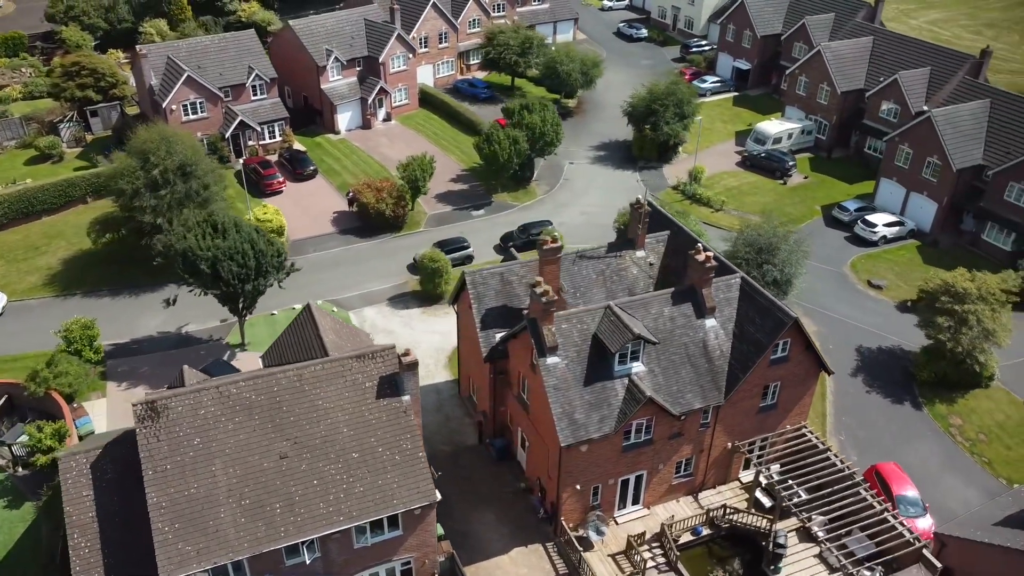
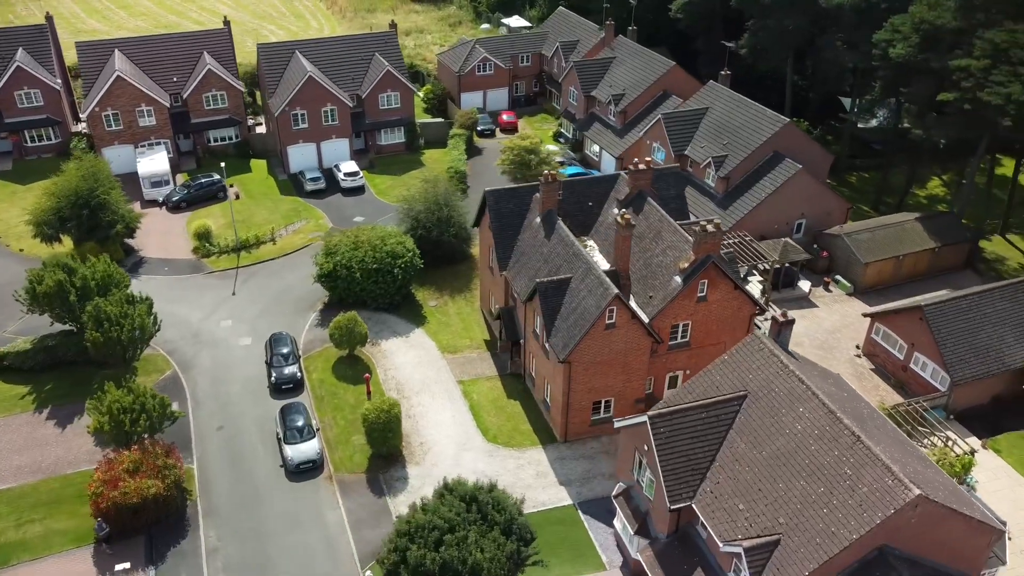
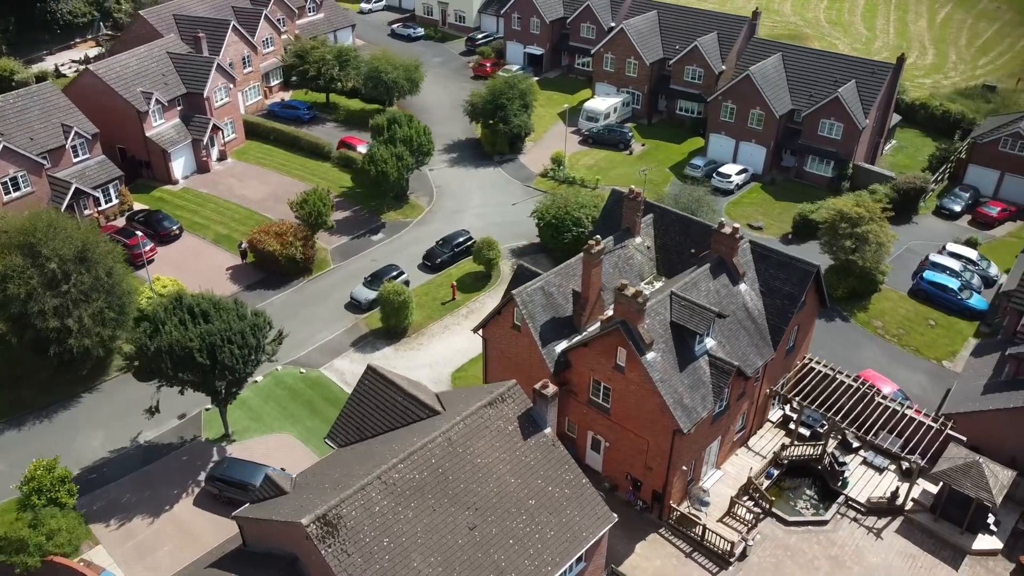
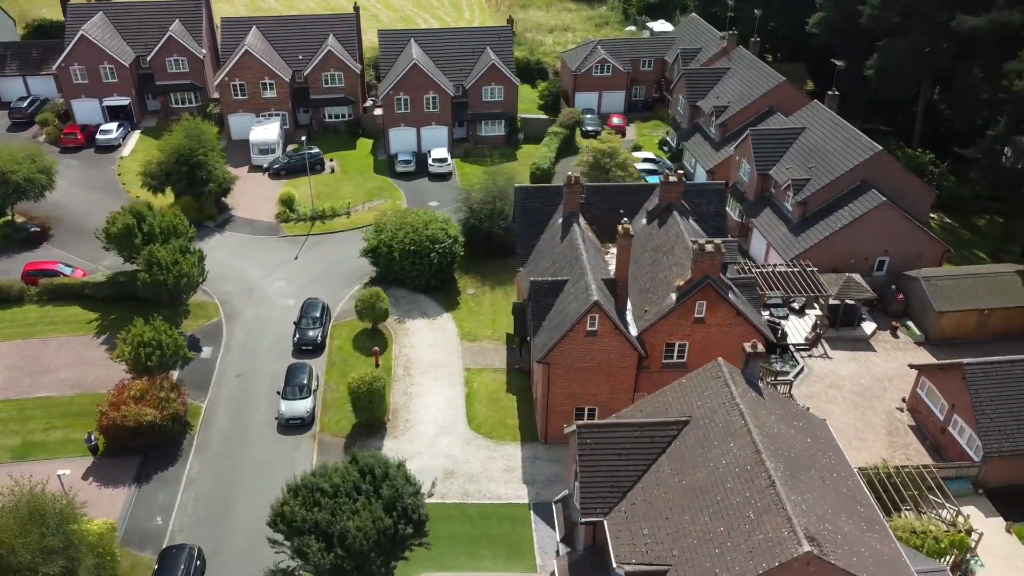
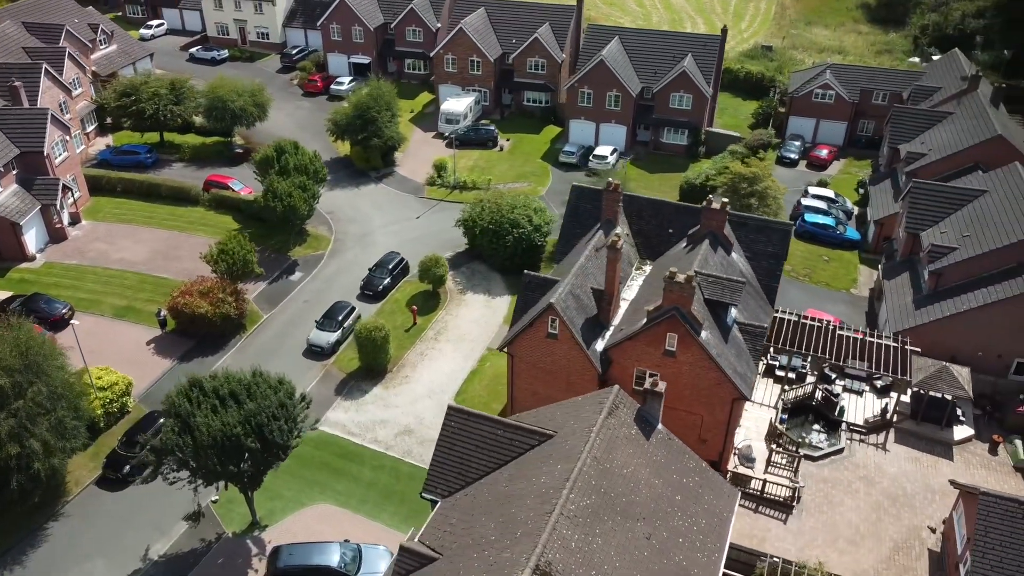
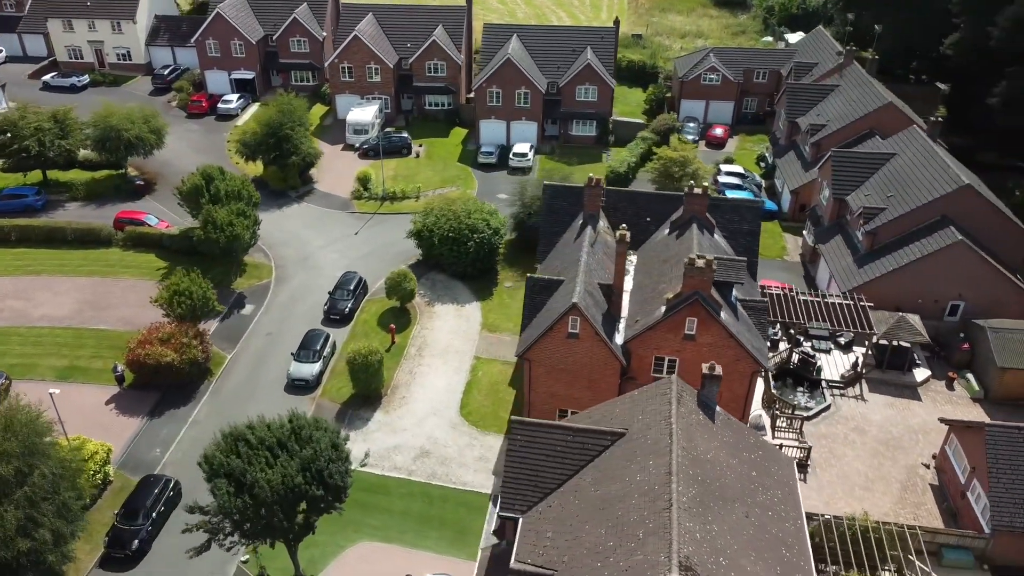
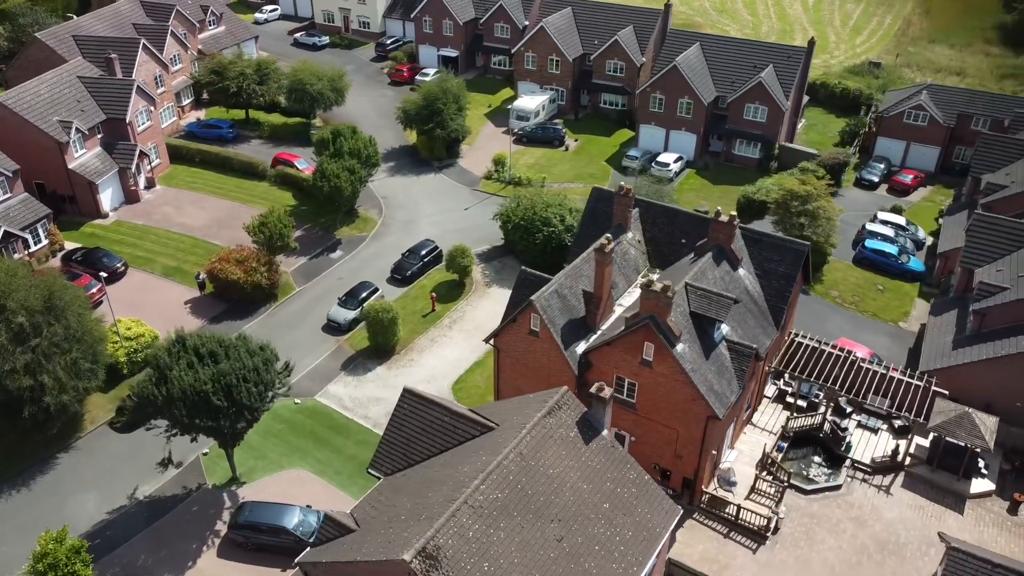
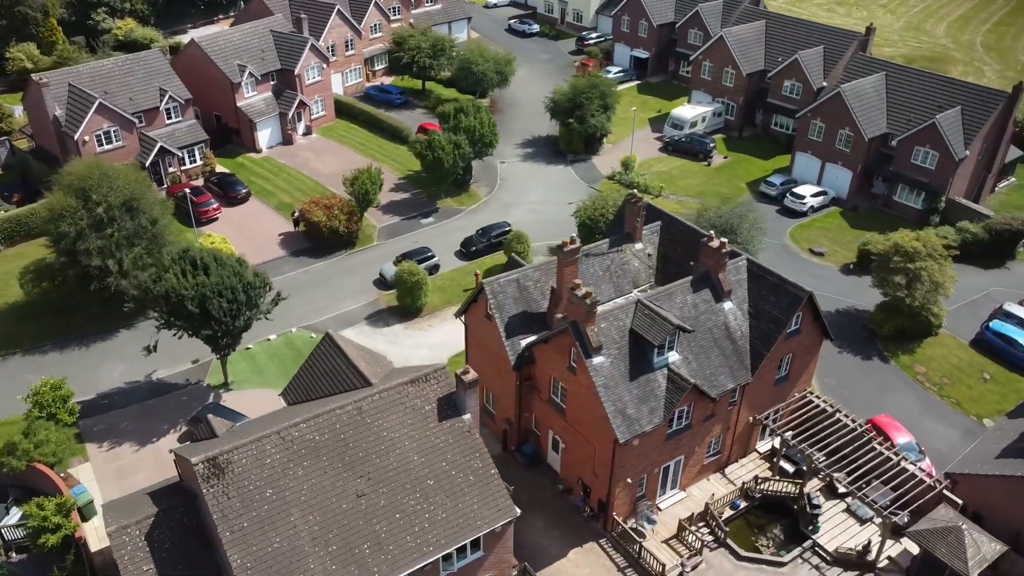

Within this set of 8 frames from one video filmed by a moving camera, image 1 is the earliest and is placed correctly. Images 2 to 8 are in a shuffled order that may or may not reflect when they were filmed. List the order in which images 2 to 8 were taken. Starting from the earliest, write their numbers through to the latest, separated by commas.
8, 3, 7, 5, 6, 4, 2
